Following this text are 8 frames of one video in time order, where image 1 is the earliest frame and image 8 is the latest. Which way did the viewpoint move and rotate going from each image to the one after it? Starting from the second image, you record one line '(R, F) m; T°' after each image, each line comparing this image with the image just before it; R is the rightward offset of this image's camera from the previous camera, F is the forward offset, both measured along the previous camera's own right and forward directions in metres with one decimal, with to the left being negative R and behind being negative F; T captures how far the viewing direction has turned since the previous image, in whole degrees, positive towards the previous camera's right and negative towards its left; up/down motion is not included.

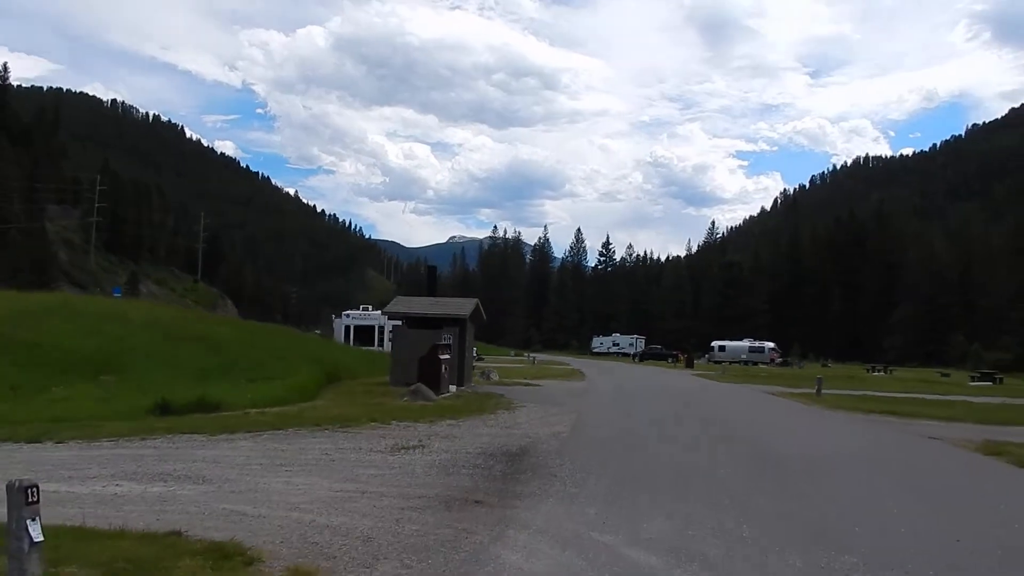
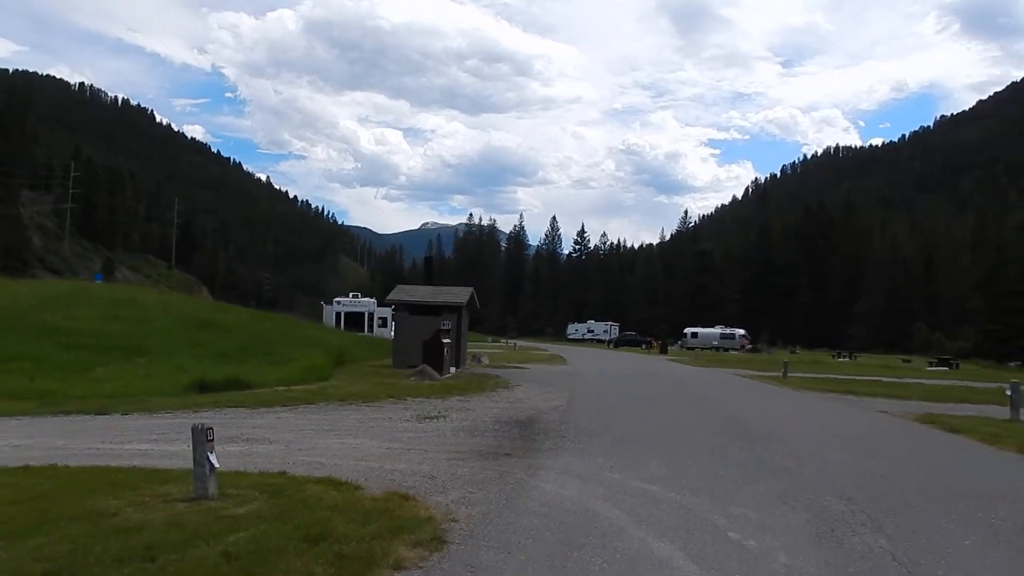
(-0.8, -2.7) m; +2°
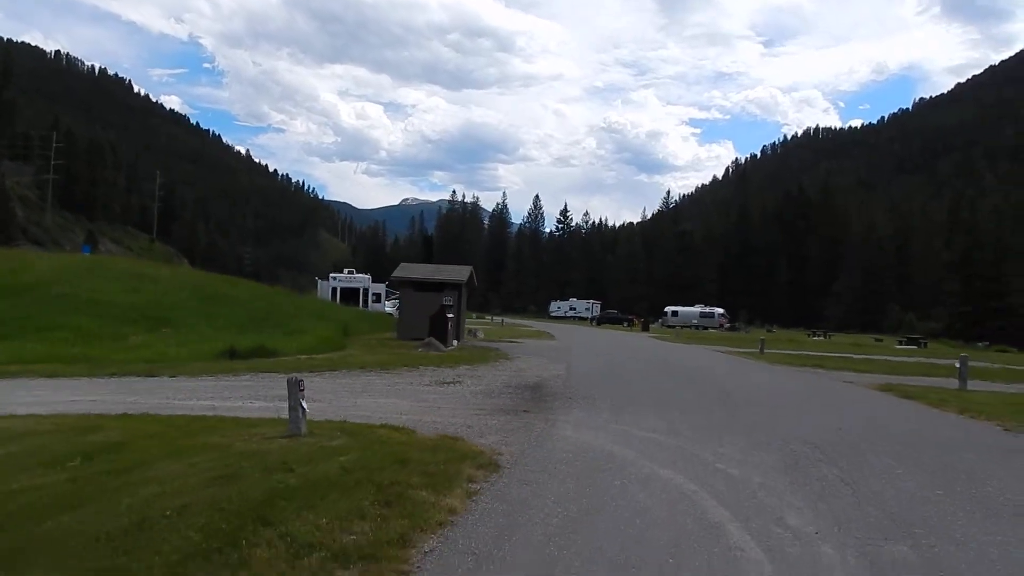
(-0.7, -2.3) m; +1°
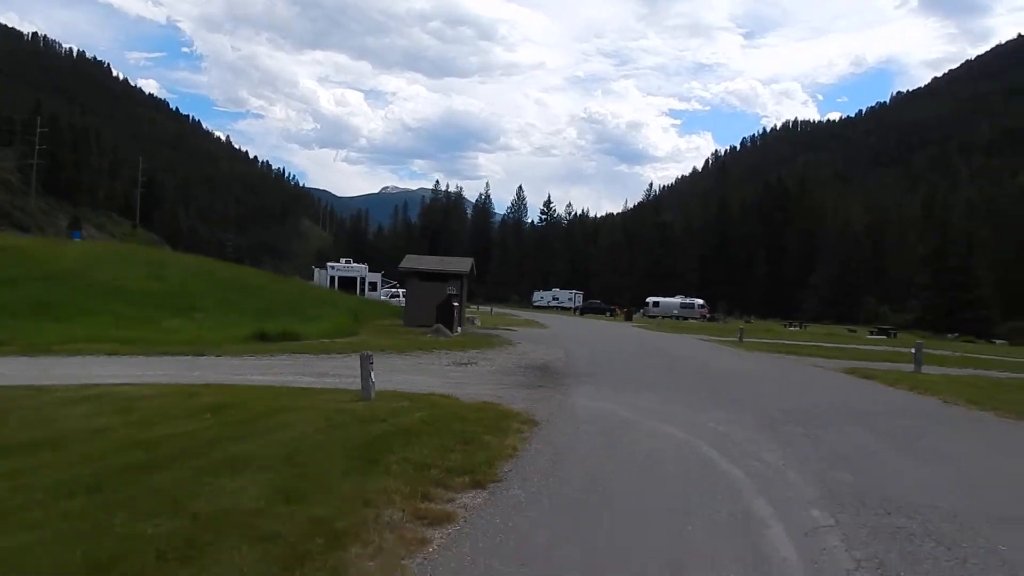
(-0.8, -2.7) m; +1°
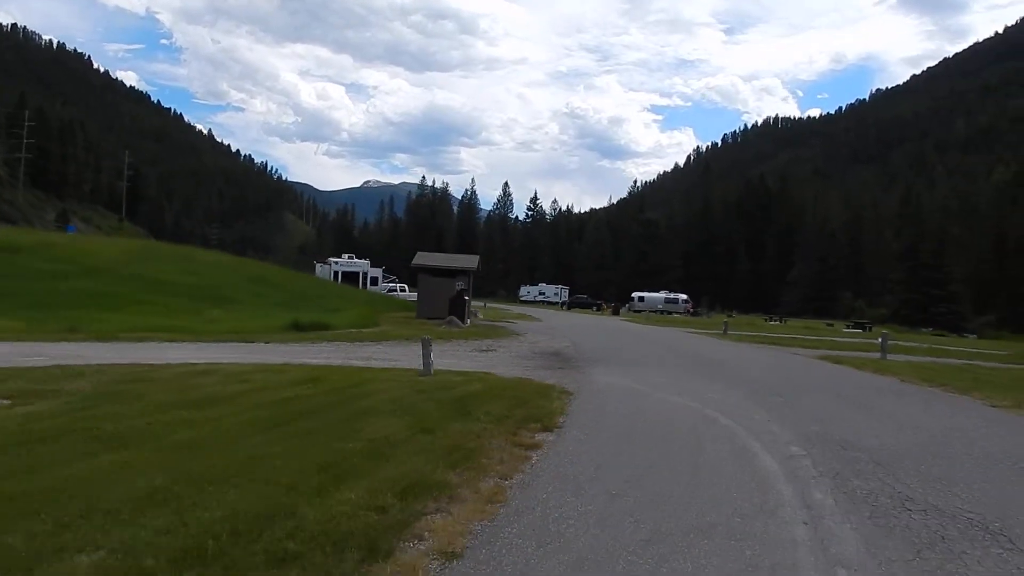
(-1.0, -3.2) m; +1°
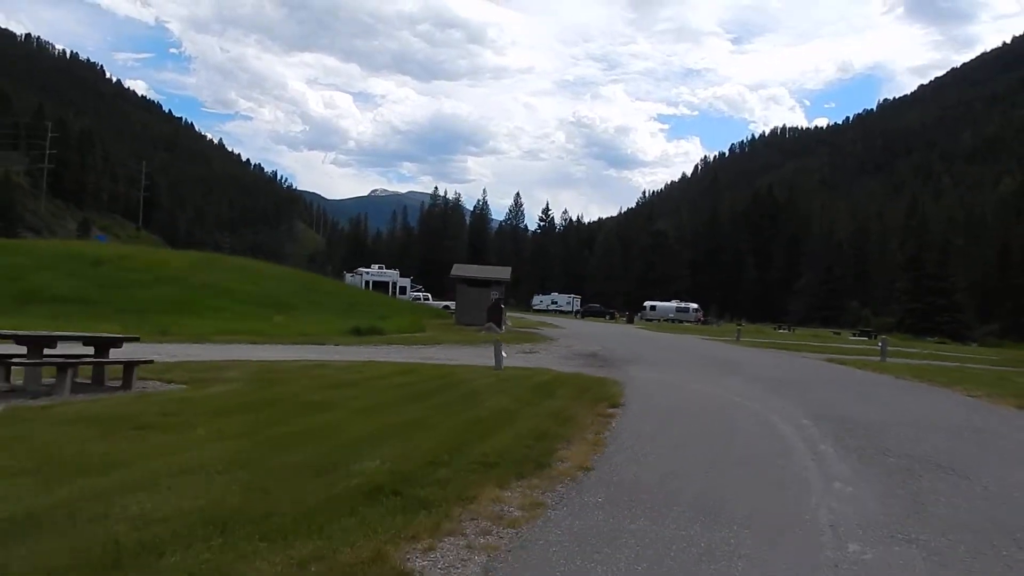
(-1.2, -3.6) m; 0°
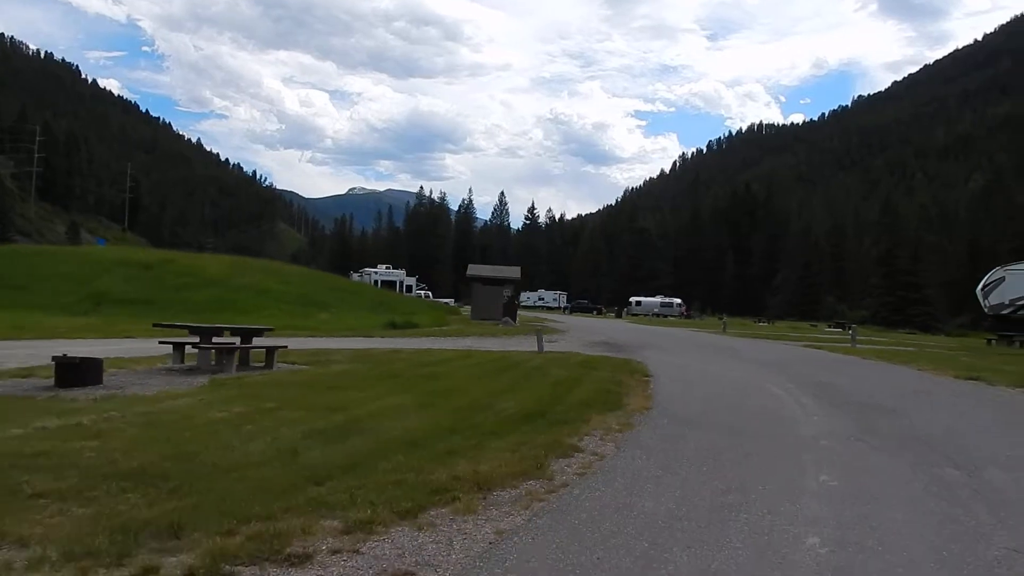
(-1.7, -4.8) m; +1°
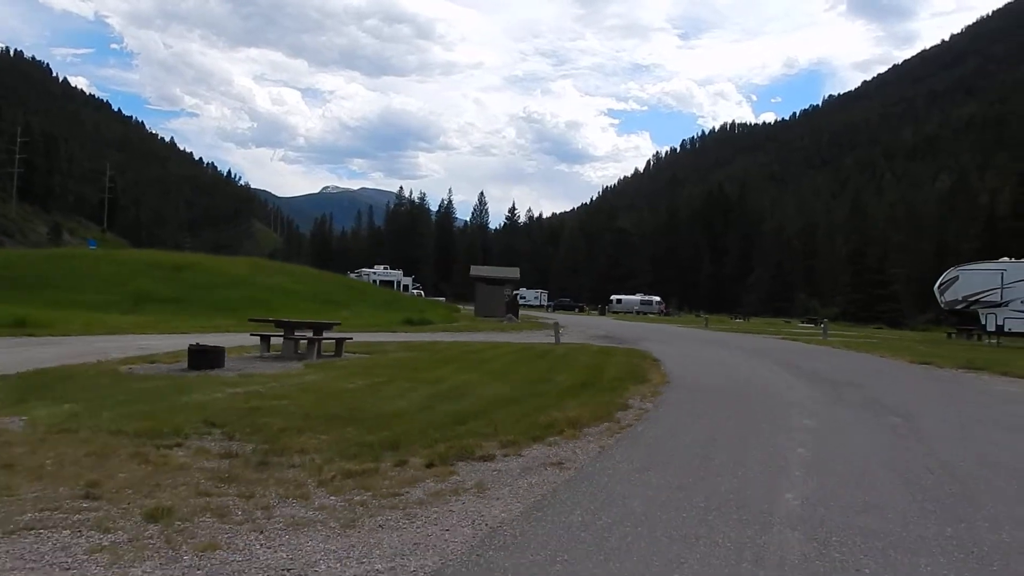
(-1.5, -4.0) m; +2°
